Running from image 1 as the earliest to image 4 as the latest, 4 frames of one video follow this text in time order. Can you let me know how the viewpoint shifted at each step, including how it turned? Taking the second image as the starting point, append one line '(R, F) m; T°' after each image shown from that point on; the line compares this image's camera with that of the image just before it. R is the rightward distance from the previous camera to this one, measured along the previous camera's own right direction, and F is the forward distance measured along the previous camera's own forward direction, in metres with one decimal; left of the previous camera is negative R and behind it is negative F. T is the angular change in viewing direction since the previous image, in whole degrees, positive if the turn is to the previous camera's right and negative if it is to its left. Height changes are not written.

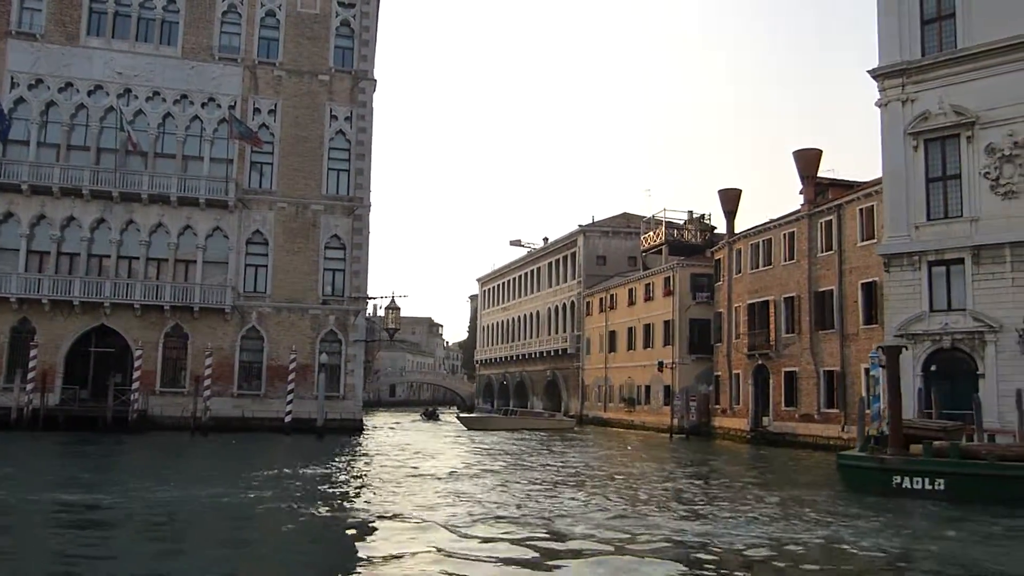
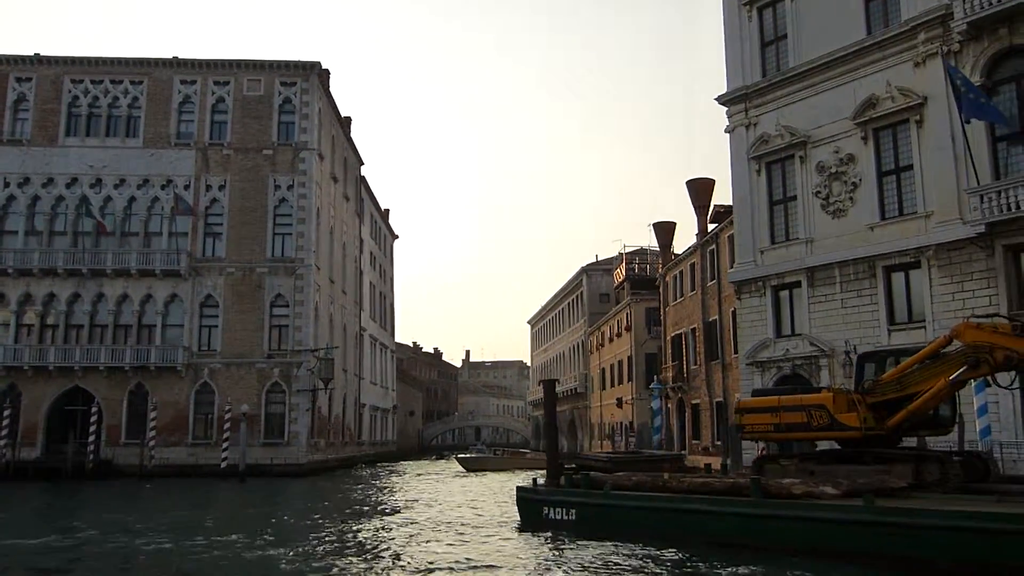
(+9.5, -0.4) m; -10°
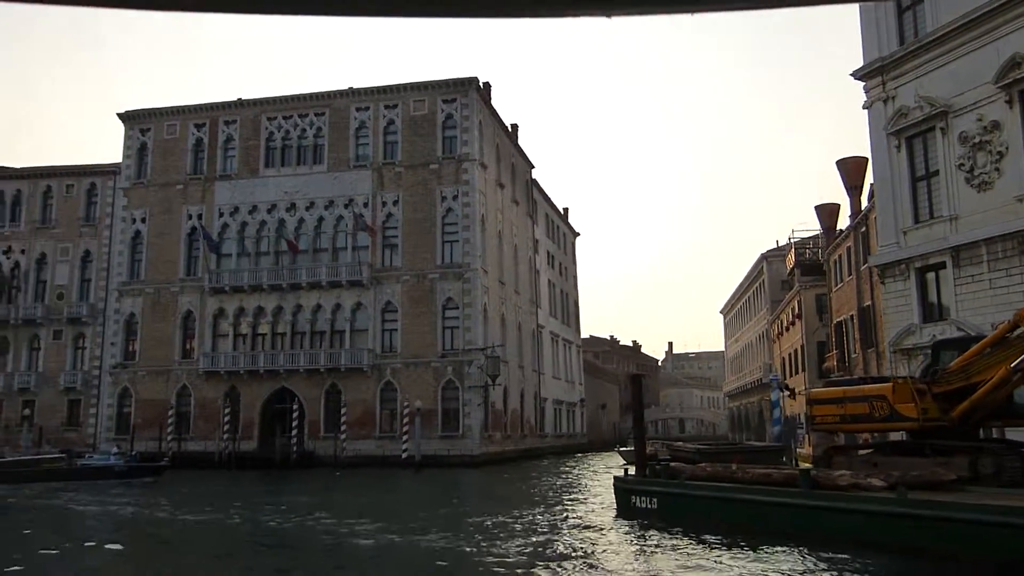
(+2.7, -0.7) m; -15°
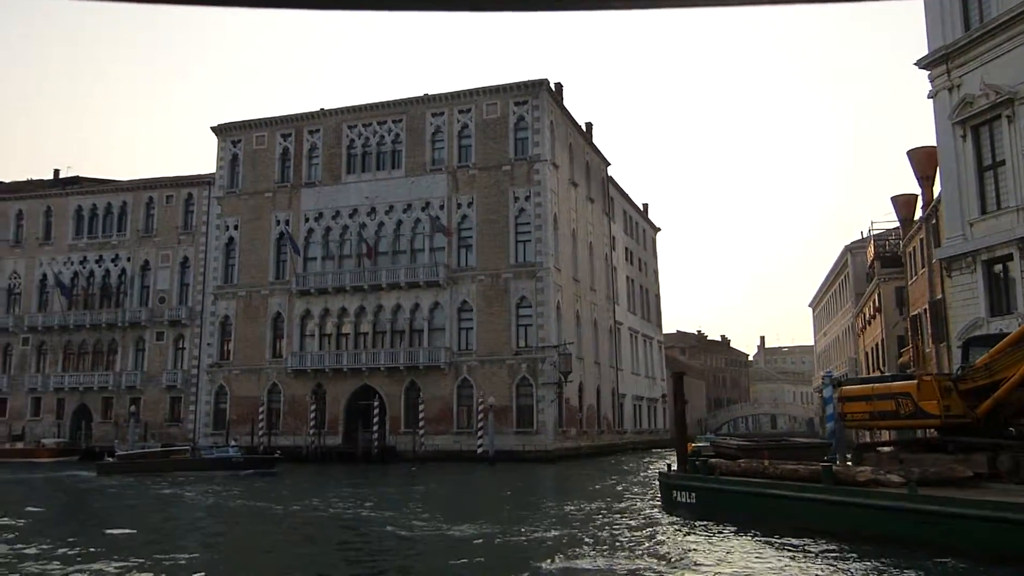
(+1.1, -0.7) m; -7°
